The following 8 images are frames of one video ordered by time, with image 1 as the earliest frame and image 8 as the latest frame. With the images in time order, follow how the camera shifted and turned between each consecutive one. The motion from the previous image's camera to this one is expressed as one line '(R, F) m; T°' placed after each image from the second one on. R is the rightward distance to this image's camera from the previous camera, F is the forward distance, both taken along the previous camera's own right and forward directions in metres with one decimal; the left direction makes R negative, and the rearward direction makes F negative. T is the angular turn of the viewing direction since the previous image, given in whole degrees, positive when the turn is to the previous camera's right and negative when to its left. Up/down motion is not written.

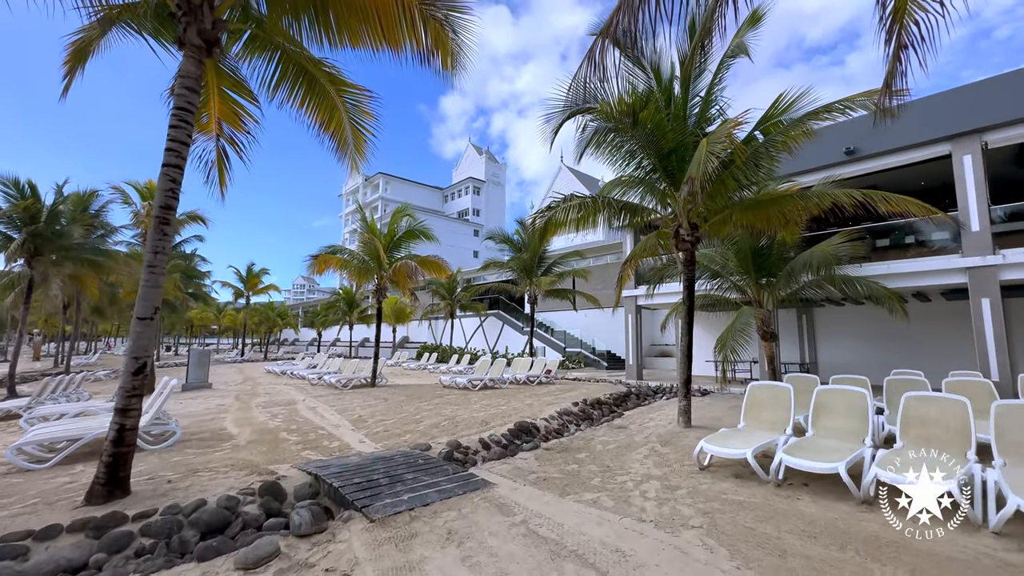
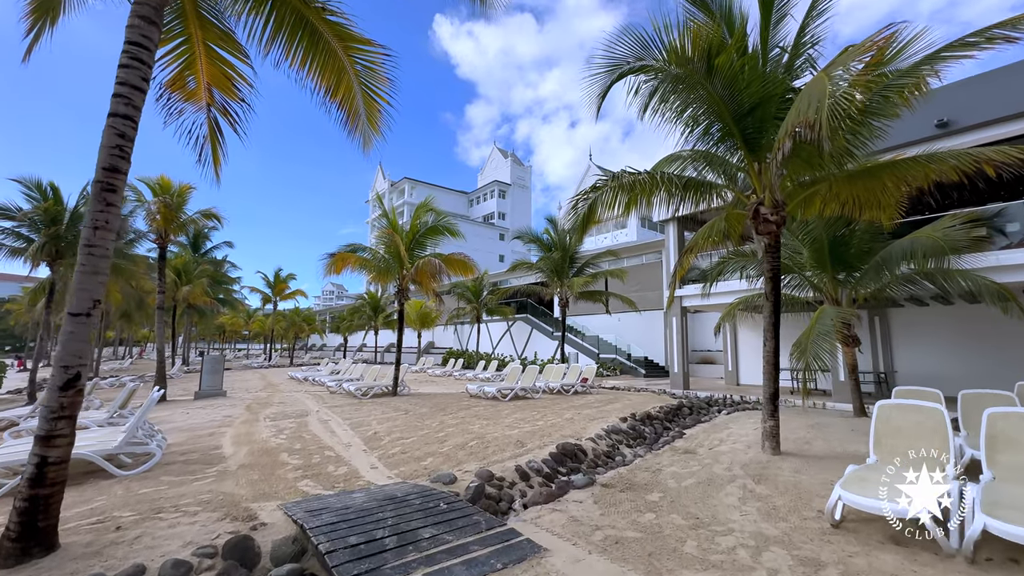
(-0.2, +1.2) m; -3°
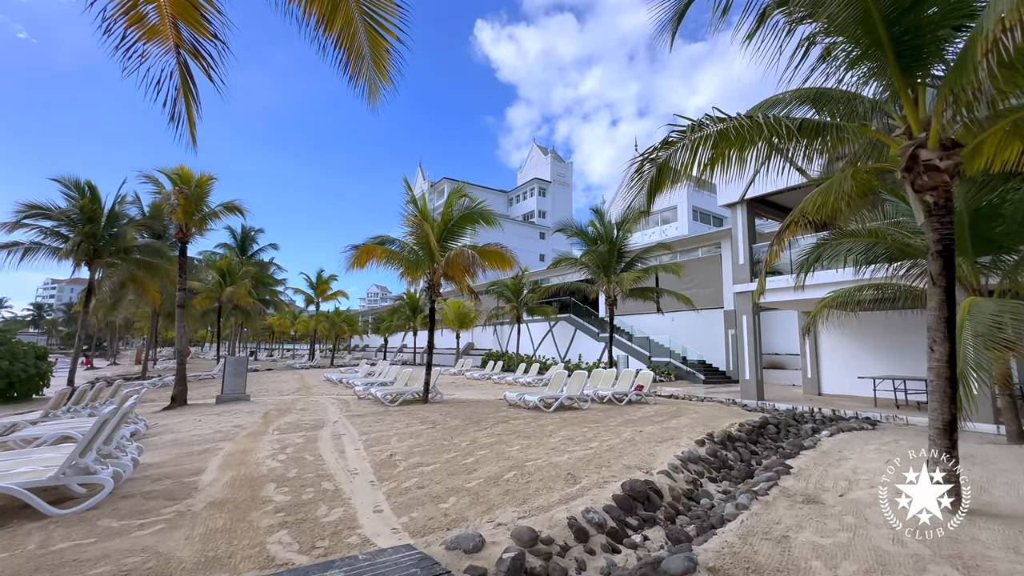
(-0.1, +1.4) m; -5°
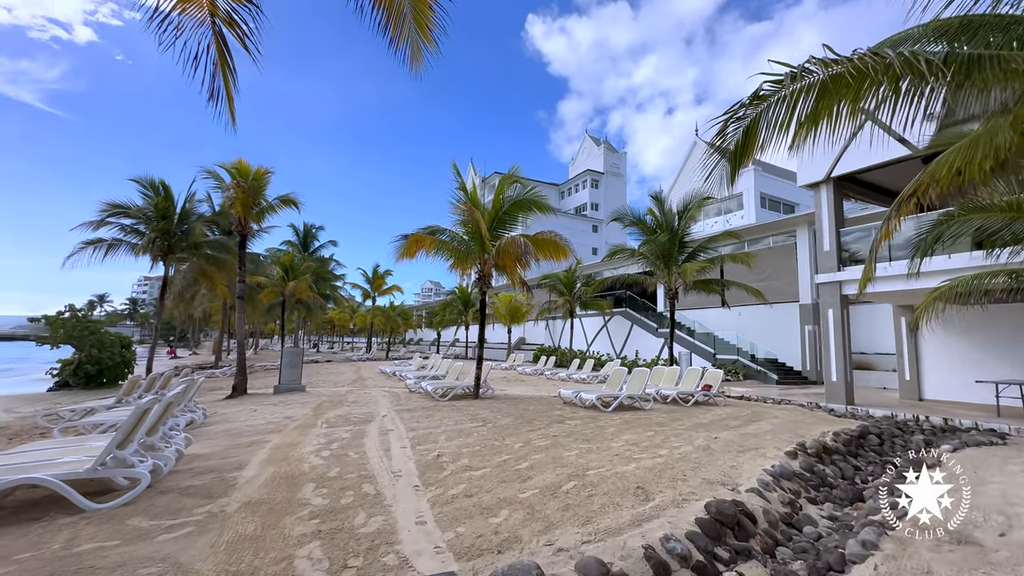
(-0.1, +0.6) m; -6°
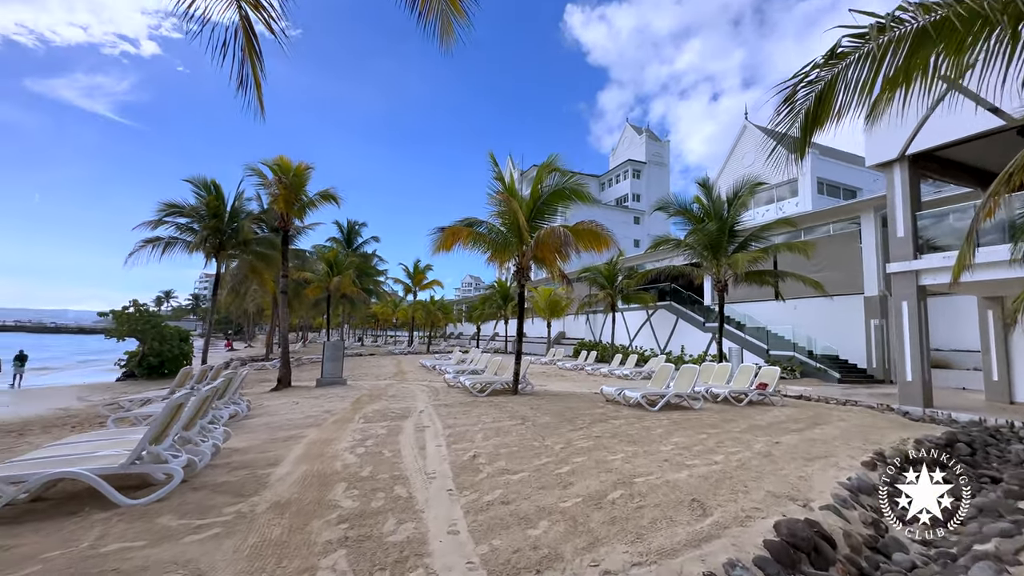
(0.0, +0.3) m; -5°
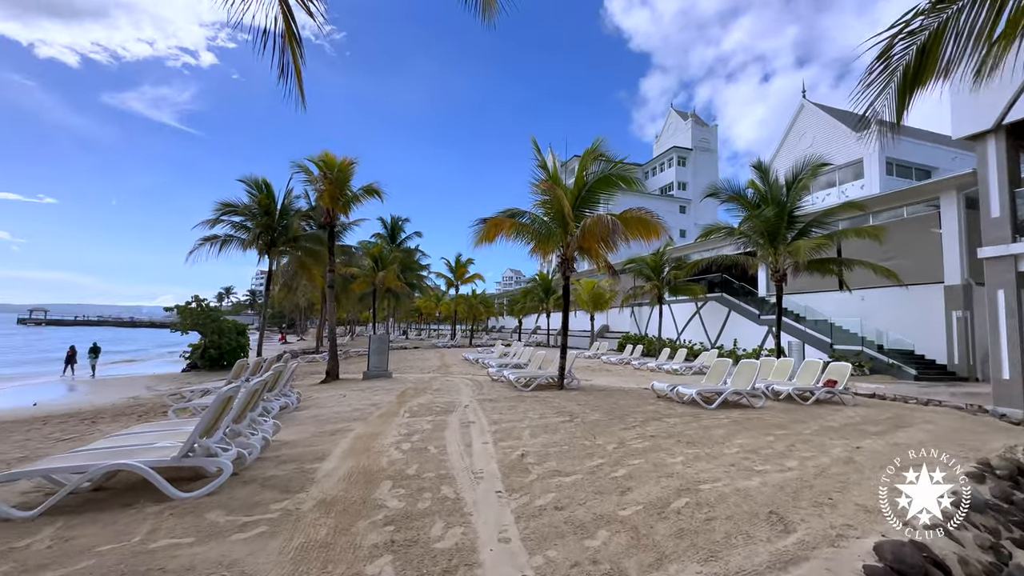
(-0.1, +0.3) m; -5°
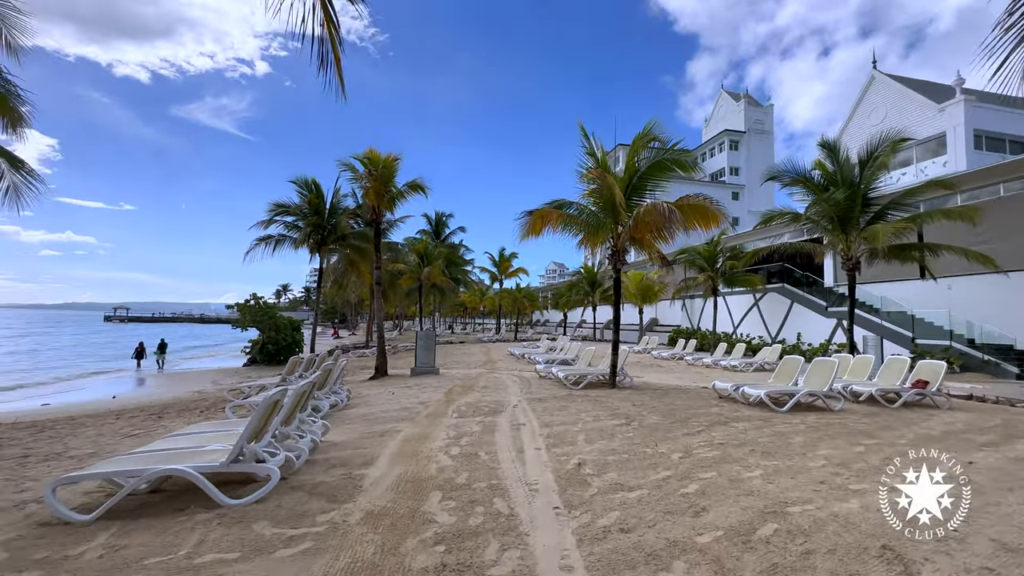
(-0.1, +0.3) m; -6°
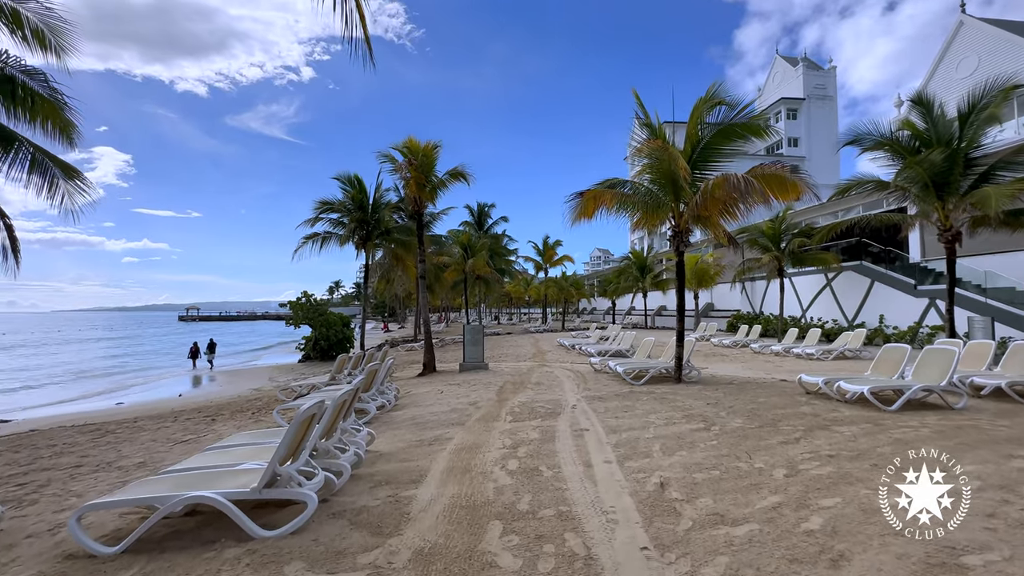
(-0.1, +0.6) m; -6°
